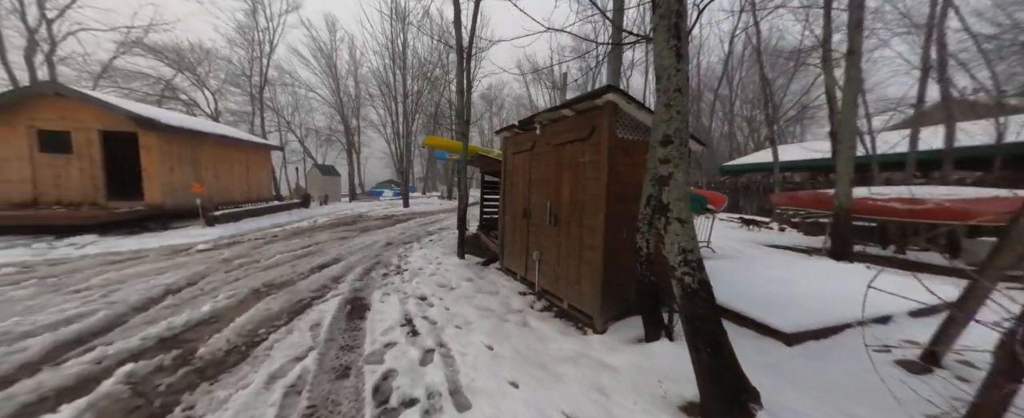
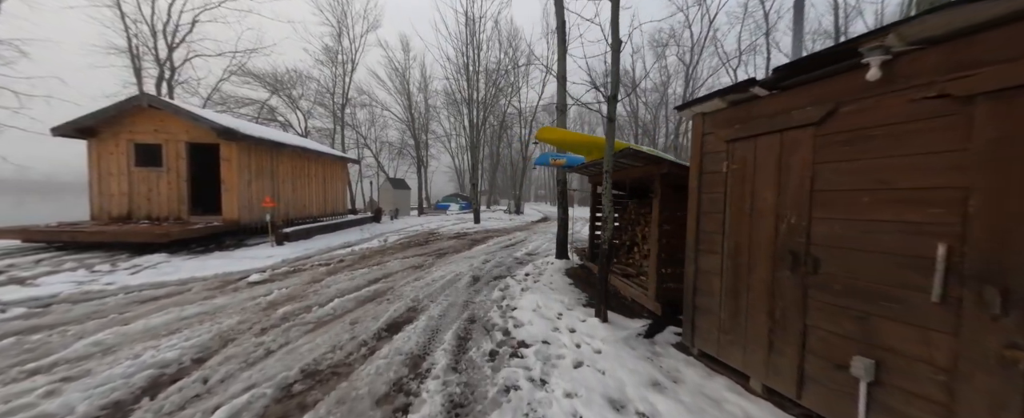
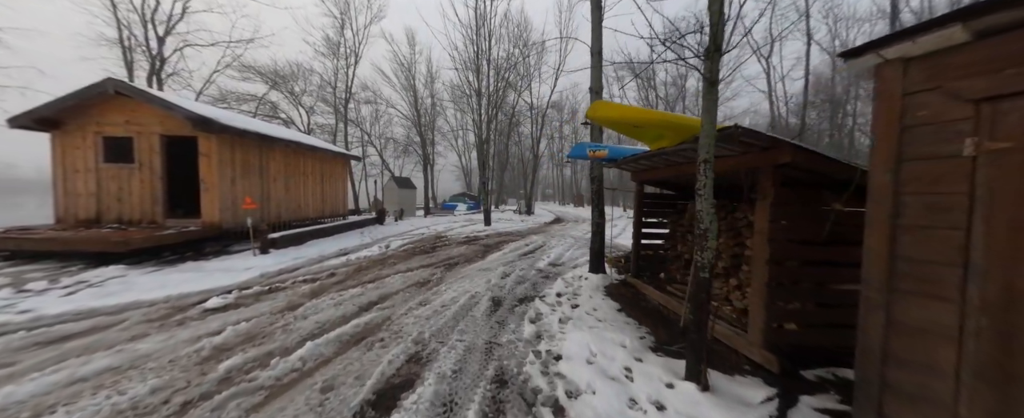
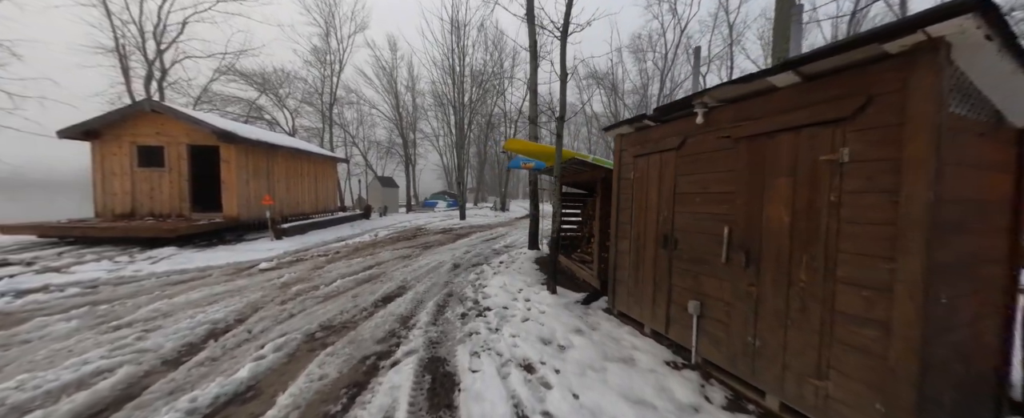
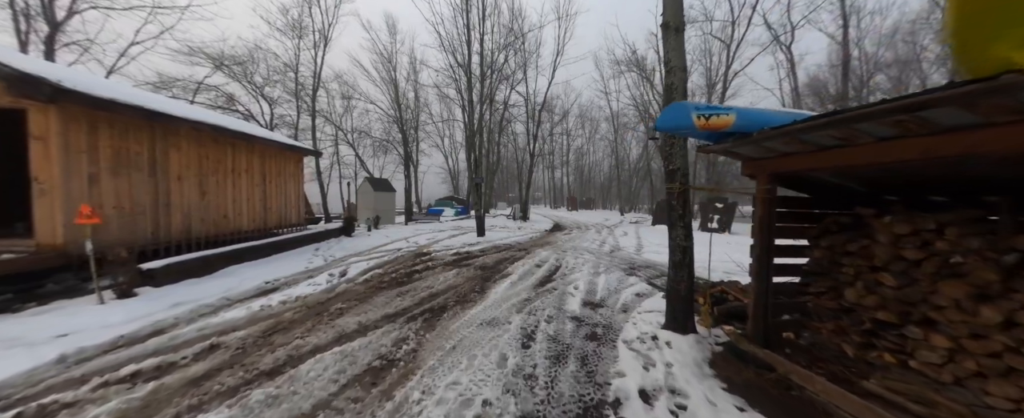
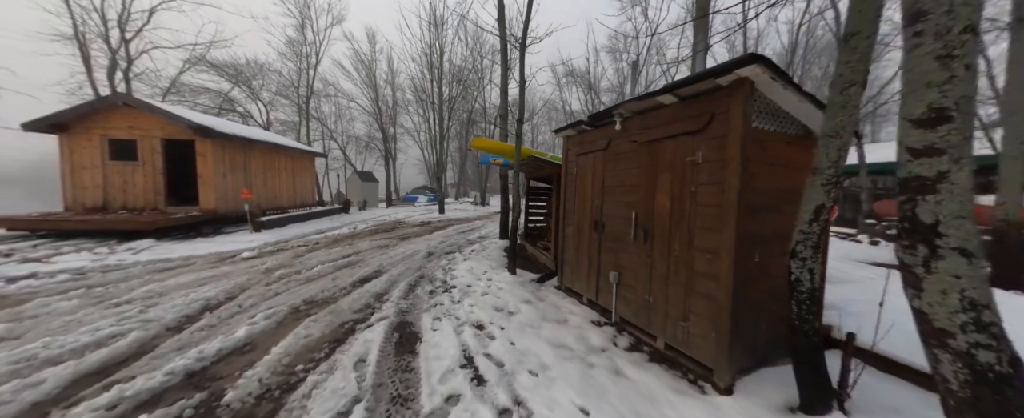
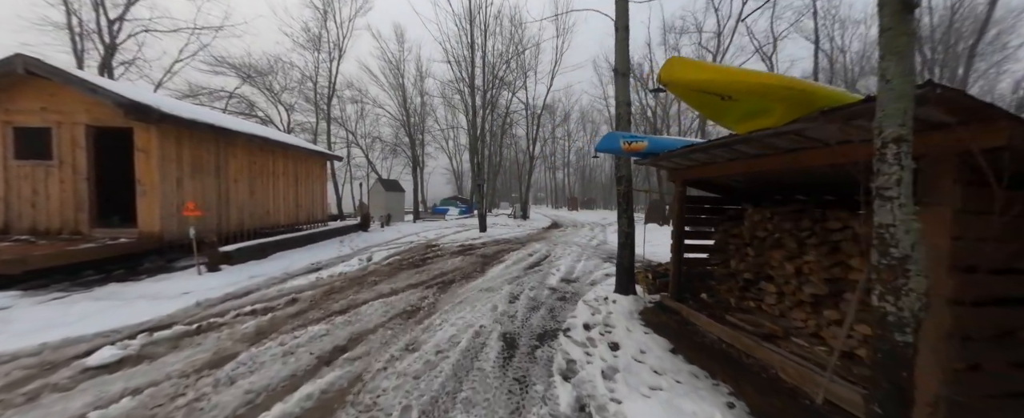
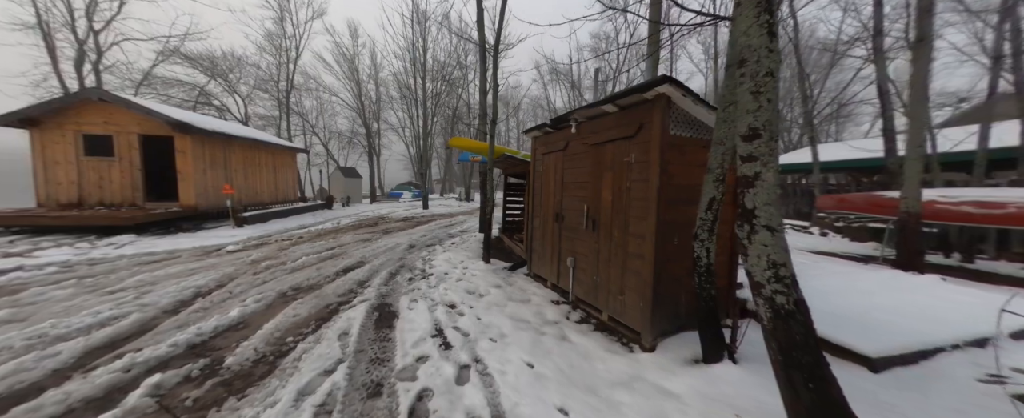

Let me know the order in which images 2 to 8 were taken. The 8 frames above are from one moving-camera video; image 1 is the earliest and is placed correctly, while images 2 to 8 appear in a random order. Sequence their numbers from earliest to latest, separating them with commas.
8, 6, 4, 2, 3, 7, 5
